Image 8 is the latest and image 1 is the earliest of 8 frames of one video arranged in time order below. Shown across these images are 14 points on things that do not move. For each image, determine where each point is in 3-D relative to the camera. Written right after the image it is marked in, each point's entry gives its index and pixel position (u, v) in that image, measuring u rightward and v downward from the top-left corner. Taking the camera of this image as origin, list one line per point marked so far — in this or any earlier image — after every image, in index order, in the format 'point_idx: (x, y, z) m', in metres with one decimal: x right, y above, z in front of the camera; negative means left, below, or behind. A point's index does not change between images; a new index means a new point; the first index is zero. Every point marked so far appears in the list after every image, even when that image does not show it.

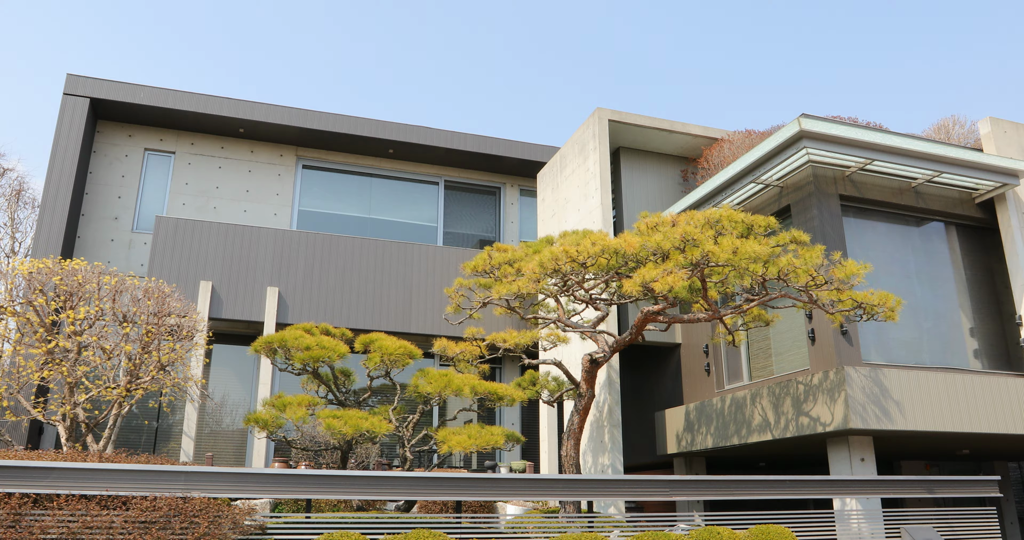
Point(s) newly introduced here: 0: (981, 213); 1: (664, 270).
0: (+6.2, +0.8, +9.5) m
1: (+1.4, 0.0, +6.1) m
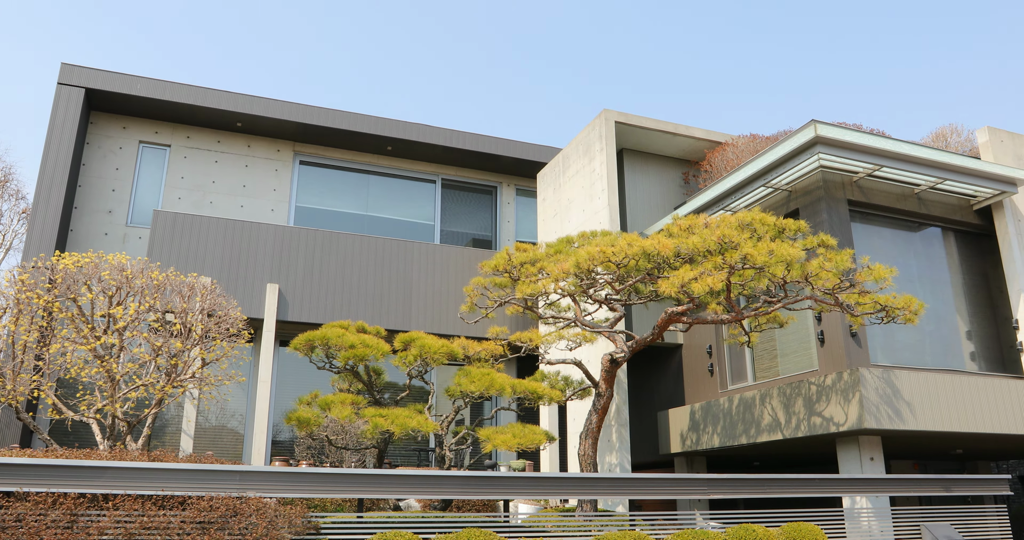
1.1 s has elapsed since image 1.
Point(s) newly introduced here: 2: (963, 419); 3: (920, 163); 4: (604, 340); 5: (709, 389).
0: (+6.4, +0.7, +9.8) m
1: (+1.7, 0.0, +6.2) m
2: (+5.0, -1.6, +7.9) m
3: (+5.1, +1.3, +8.9) m
4: (+1.2, -0.9, +9.0) m
5: (+2.8, -1.7, +10.3) m
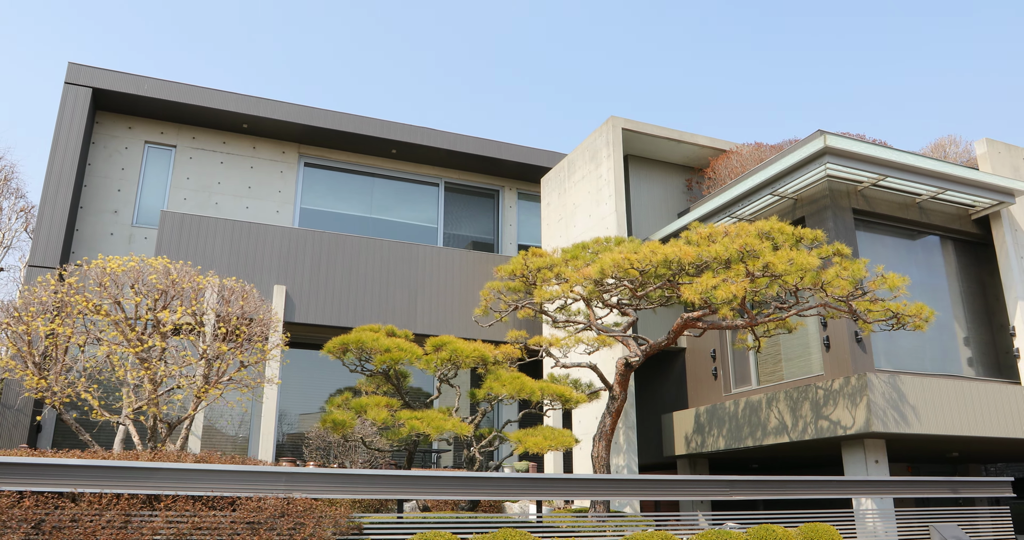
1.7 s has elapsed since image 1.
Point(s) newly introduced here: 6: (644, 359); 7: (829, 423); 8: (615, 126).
0: (+6.6, +0.6, +10.1) m
1: (+1.9, -0.1, +6.4) m
2: (+5.1, -1.7, +8.1) m
3: (+5.3, +1.2, +9.1) m
4: (+1.3, -1.0, +9.2) m
5: (+2.9, -1.8, +10.4) m
6: (+1.5, -1.0, +8.0) m
7: (+3.6, -1.8, +8.1) m
8: (+1.6, +2.3, +11.2) m
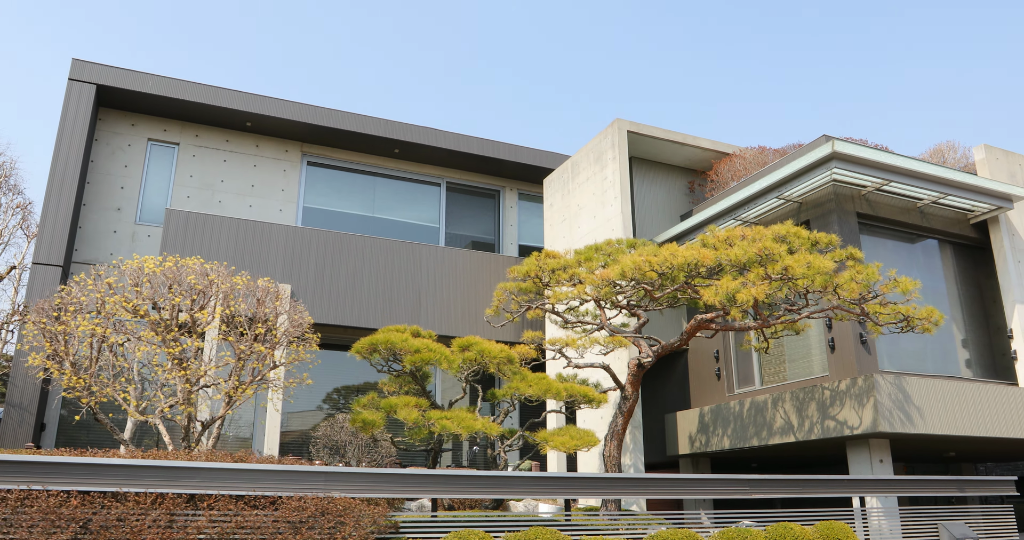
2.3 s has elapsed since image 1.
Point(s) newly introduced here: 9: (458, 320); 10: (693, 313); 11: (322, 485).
0: (+6.7, +0.5, +10.3) m
1: (+2.1, -0.1, +6.5) m
2: (+5.3, -1.8, +8.3) m
3: (+5.4, +1.2, +9.3) m
4: (+1.5, -1.0, +9.3) m
5: (+3.0, -1.8, +10.6) m
6: (+1.6, -1.0, +8.1) m
7: (+3.8, -1.8, +8.3) m
8: (+1.7, +2.3, +11.3) m
9: (-1.0, -0.9, +12.9) m
10: (+2.8, -0.6, +10.6) m
11: (-1.2, -1.4, +4.6) m
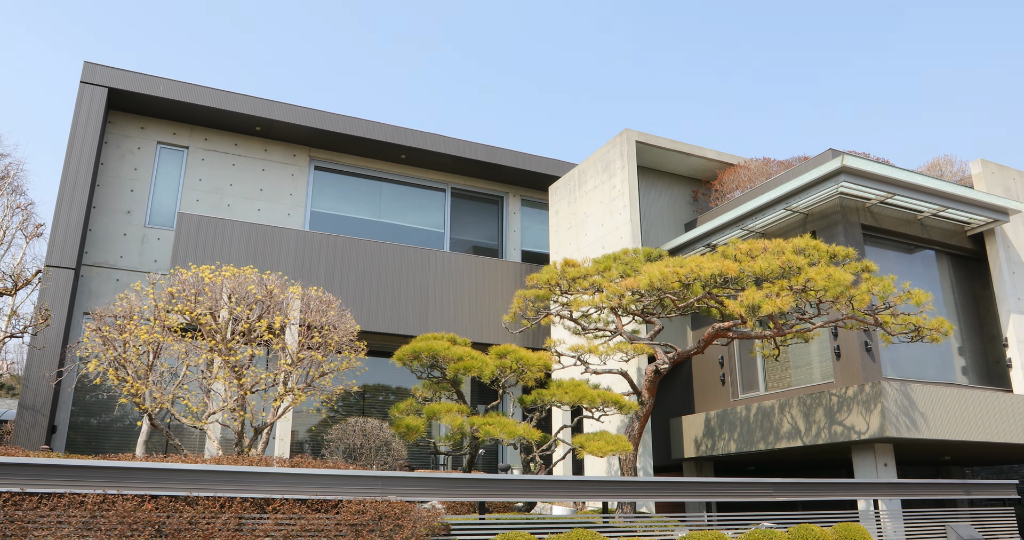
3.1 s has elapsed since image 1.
0: (+6.9, +0.4, +10.6) m
1: (+2.4, -0.2, +6.8) m
2: (+5.5, -1.9, +8.6) m
3: (+5.6, +1.1, +9.6) m
4: (+1.7, -1.1, +9.5) m
5: (+3.2, -1.9, +10.9) m
6: (+1.9, -1.1, +8.3) m
7: (+4.0, -1.9, +8.6) m
8: (+1.9, +2.1, +11.5) m
9: (-0.9, -1.0, +13.0) m
10: (+3.0, -0.8, +10.9) m
11: (-0.9, -1.5, +4.8) m
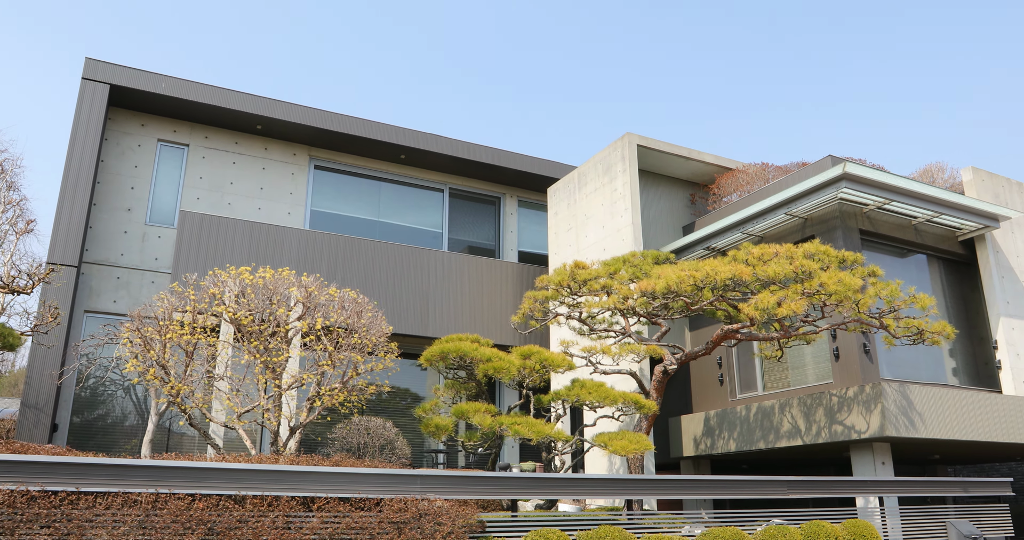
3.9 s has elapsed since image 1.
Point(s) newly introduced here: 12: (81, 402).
0: (+6.9, +0.3, +11.0) m
1: (+2.6, -0.3, +7.0) m
2: (+5.6, -2.0, +8.9) m
3: (+5.7, +1.0, +9.9) m
4: (+1.8, -1.1, +9.7) m
5: (+3.2, -2.0, +11.1) m
6: (+2.0, -1.2, +8.5) m
7: (+4.1, -2.0, +8.8) m
8: (+2.0, +2.1, +11.7) m
9: (-0.9, -1.0, +13.1) m
10: (+3.1, -0.8, +11.1) m
11: (-0.7, -1.5, +4.9) m
12: (-6.3, -1.9, +10.4) m
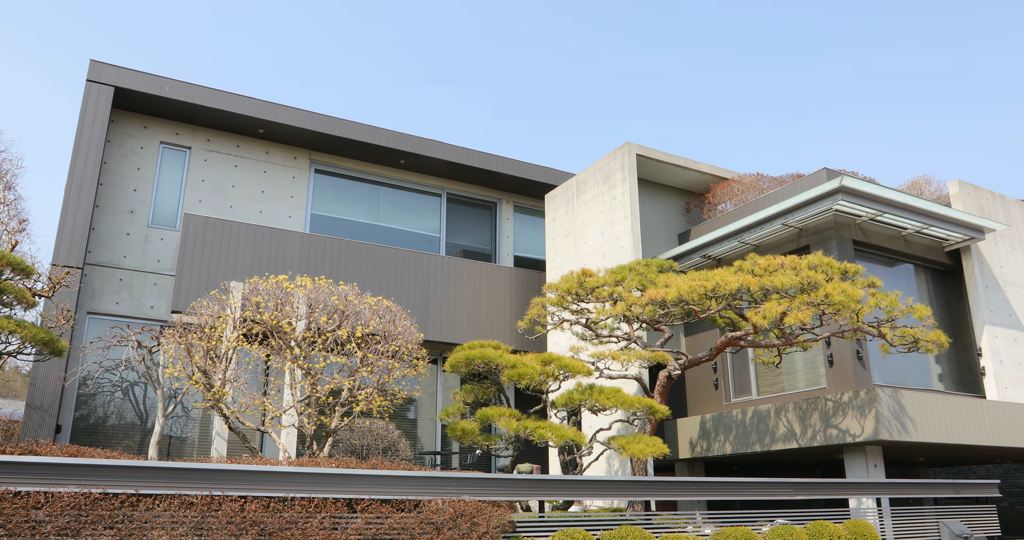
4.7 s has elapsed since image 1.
0: (+7.0, +0.2, +11.4) m
1: (+2.8, -0.4, +7.2) m
2: (+5.7, -2.1, +9.3) m
3: (+5.8, +0.9, +10.3) m
4: (+1.8, -1.2, +9.9) m
5: (+3.3, -2.1, +11.4) m
6: (+2.1, -1.3, +8.8) m
7: (+4.2, -2.1, +9.2) m
8: (+2.0, +2.0, +12.0) m
9: (-0.9, -1.1, +13.3) m
10: (+3.1, -0.9, +11.4) m
11: (-0.4, -1.6, +5.0) m
12: (-6.3, -1.9, +10.4) m
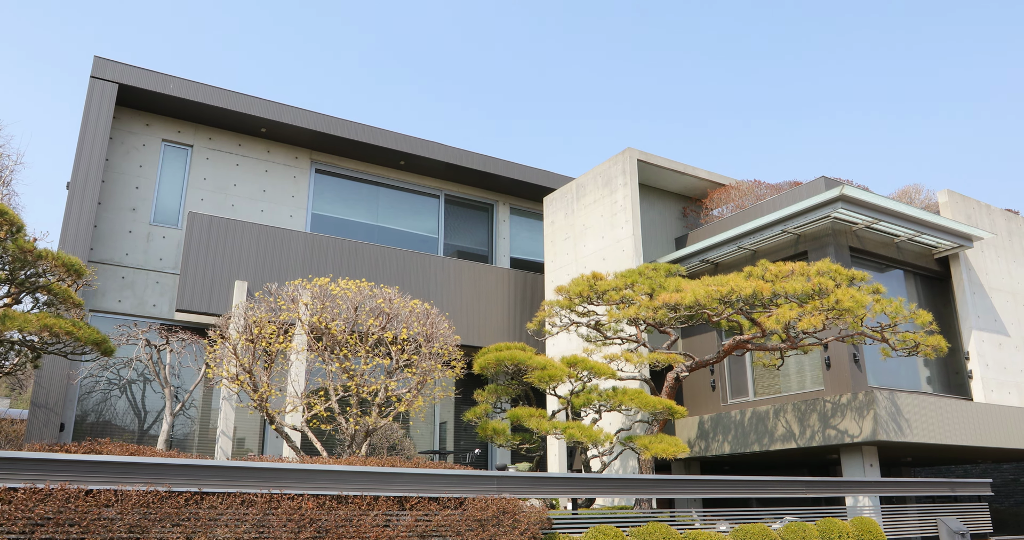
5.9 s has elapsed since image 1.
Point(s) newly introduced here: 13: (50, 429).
0: (+7.0, +0.1, +11.8) m
1: (+3.0, -0.4, +7.5) m
2: (+5.8, -2.2, +9.6) m
3: (+5.9, +0.8, +10.7) m
4: (+1.9, -1.3, +10.2) m
5: (+3.3, -2.2, +11.6) m
6: (+2.3, -1.3, +9.0) m
7: (+4.3, -2.2, +9.5) m
8: (+2.1, +2.0, +12.2) m
9: (-0.9, -1.1, +13.4) m
10: (+3.1, -1.0, +11.7) m
11: (-0.2, -1.6, +5.2) m
12: (-6.2, -1.9, +10.3) m
13: (-6.2, -2.2, +9.6) m
